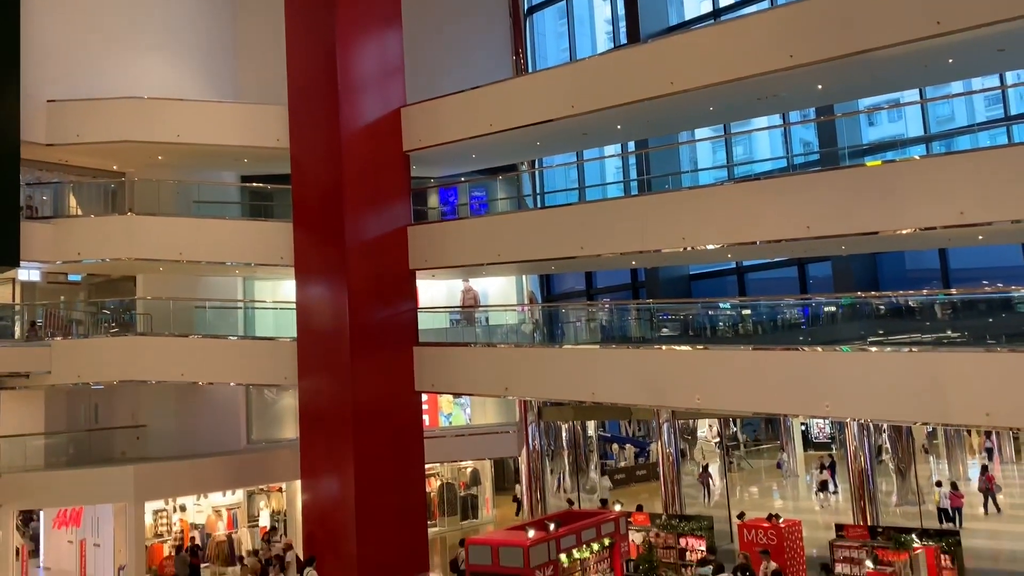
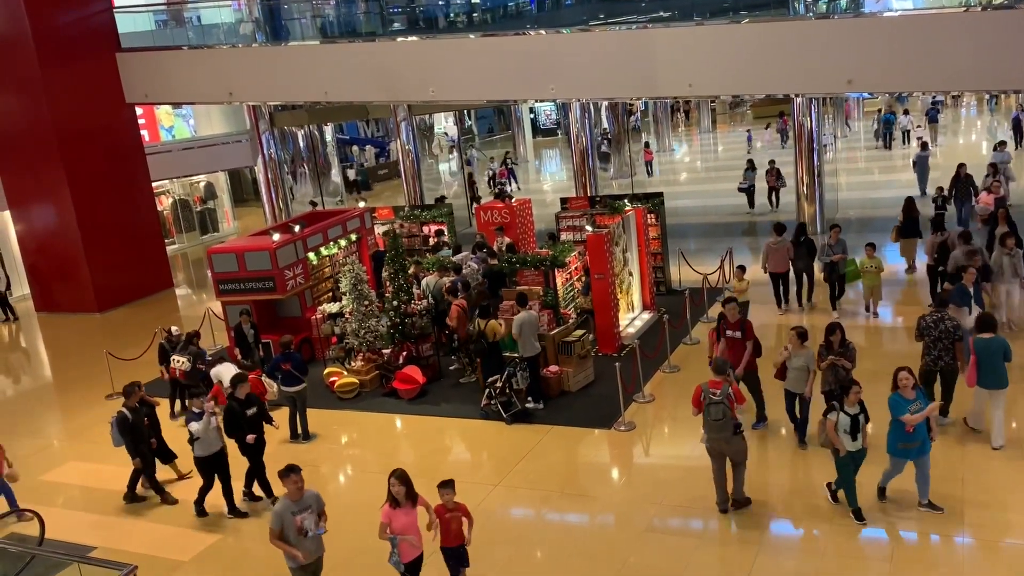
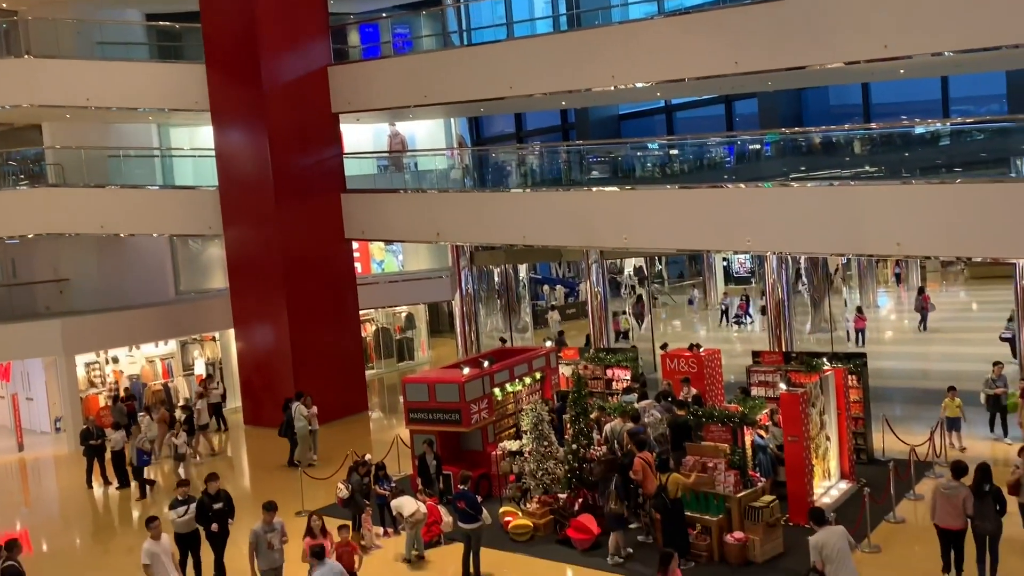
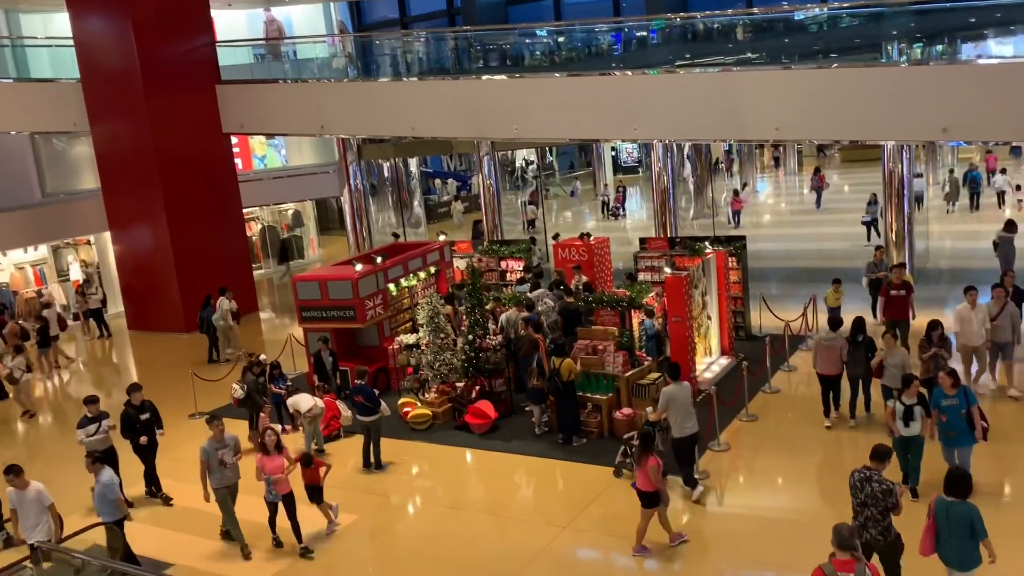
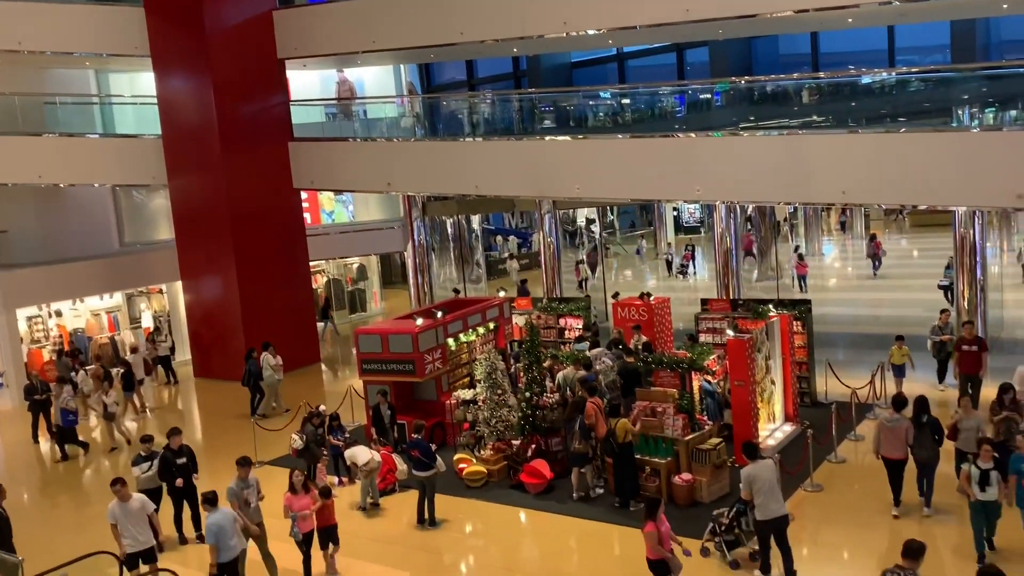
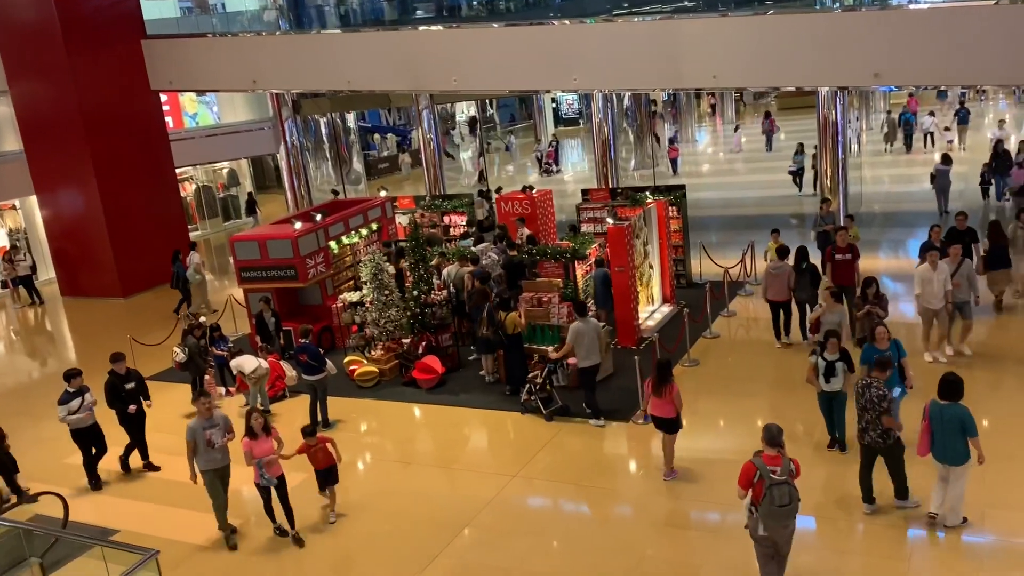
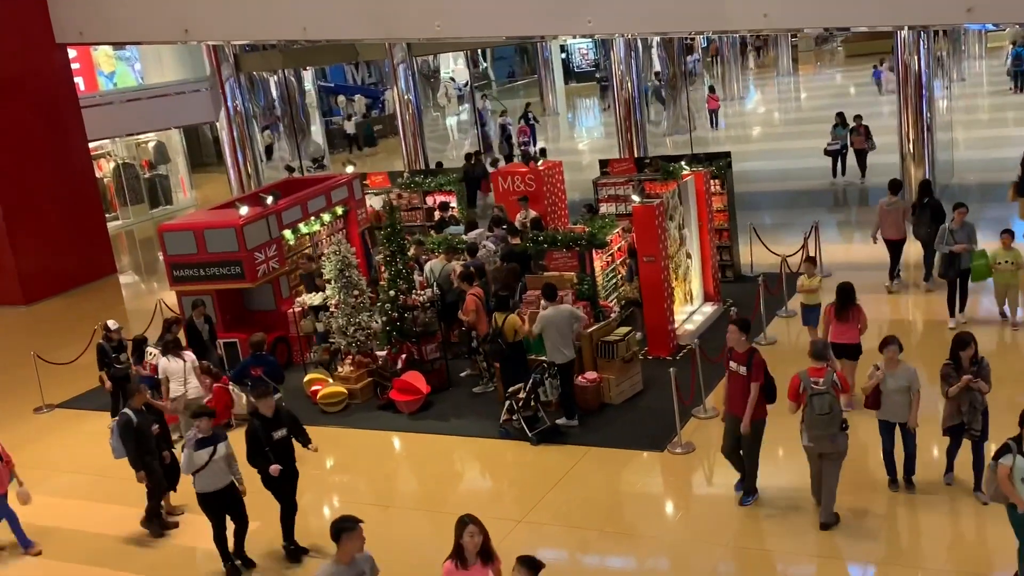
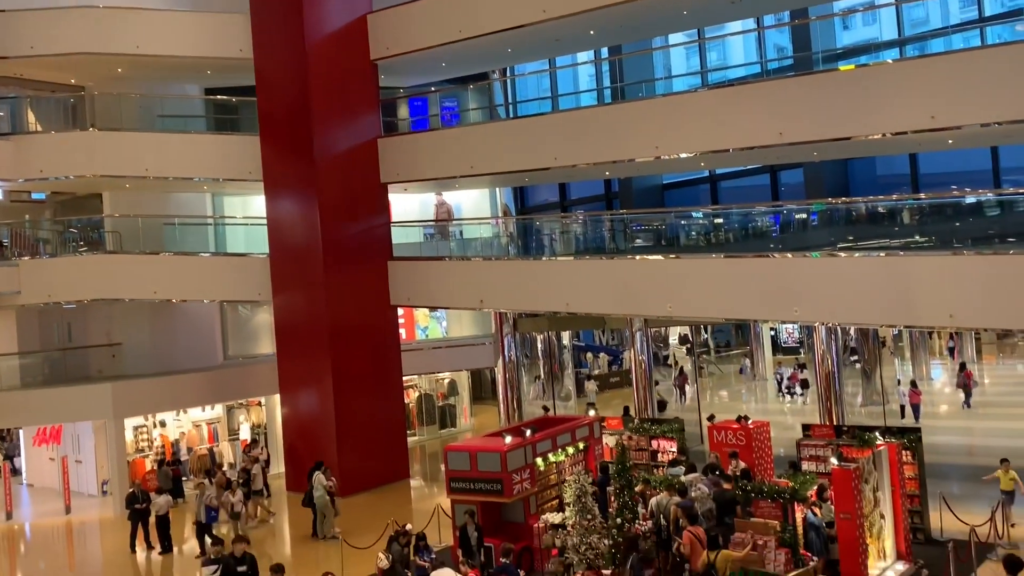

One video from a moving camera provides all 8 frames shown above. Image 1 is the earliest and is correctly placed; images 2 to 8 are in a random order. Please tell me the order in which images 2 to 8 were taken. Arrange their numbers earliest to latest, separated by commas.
8, 3, 5, 4, 6, 2, 7
